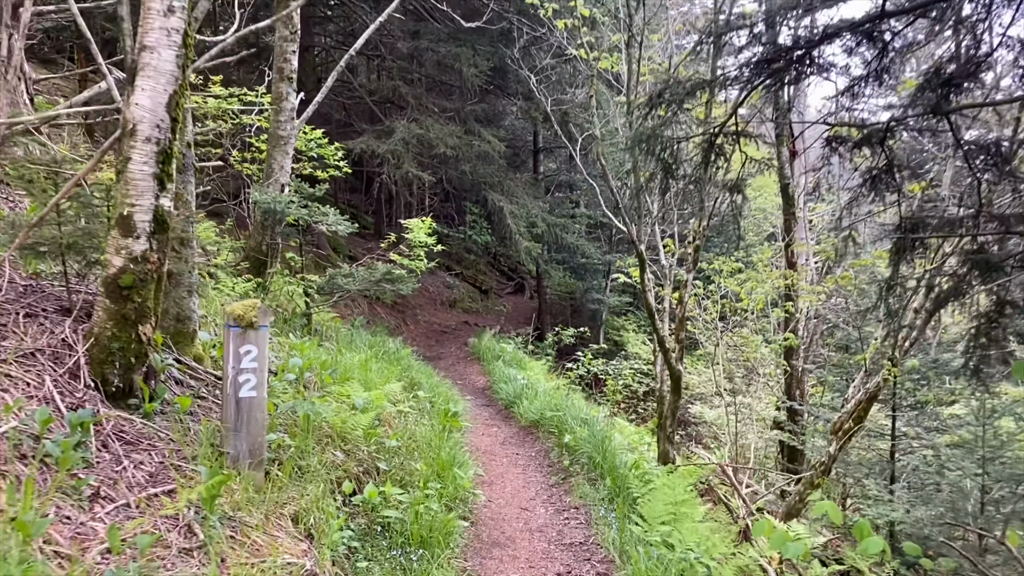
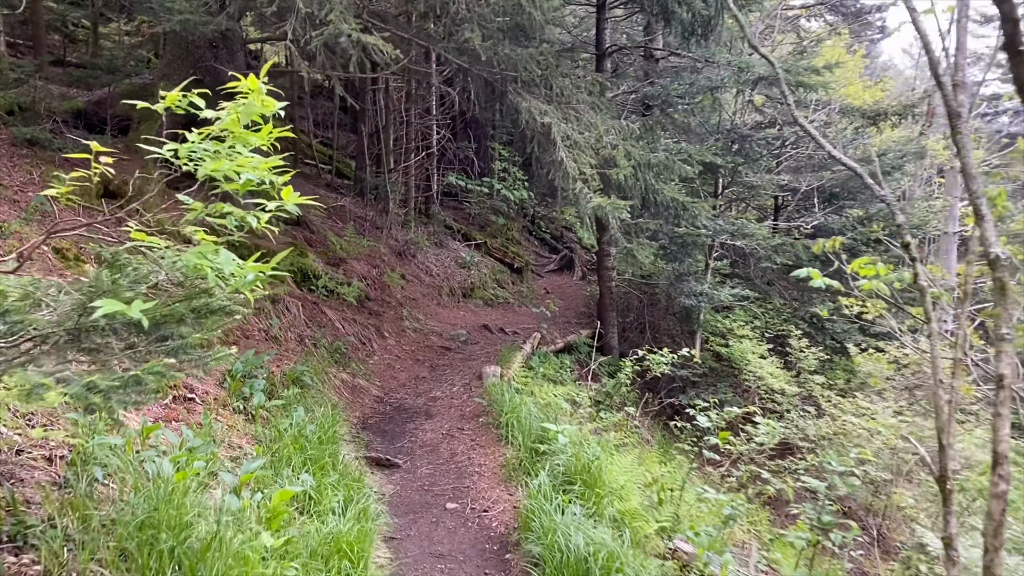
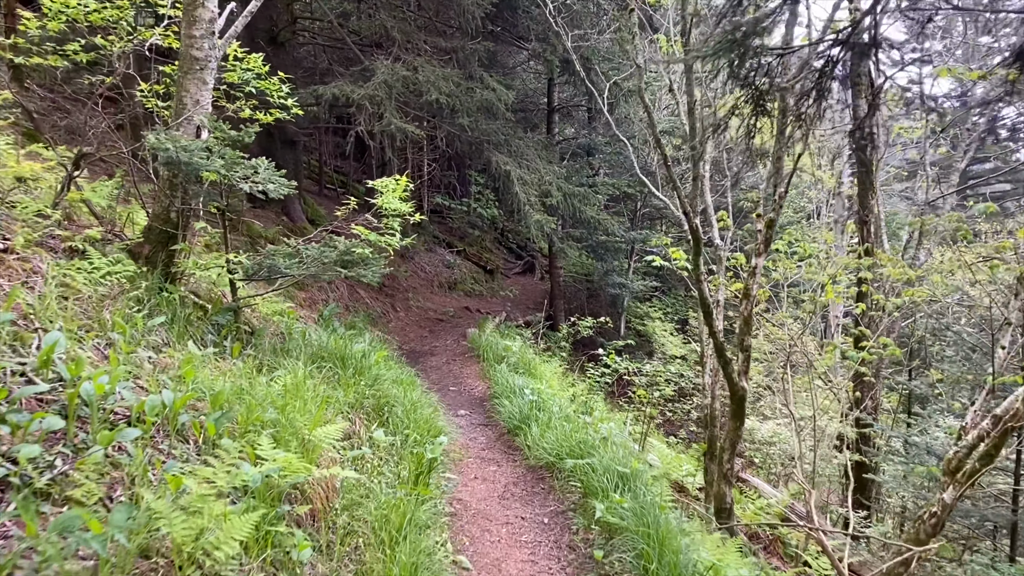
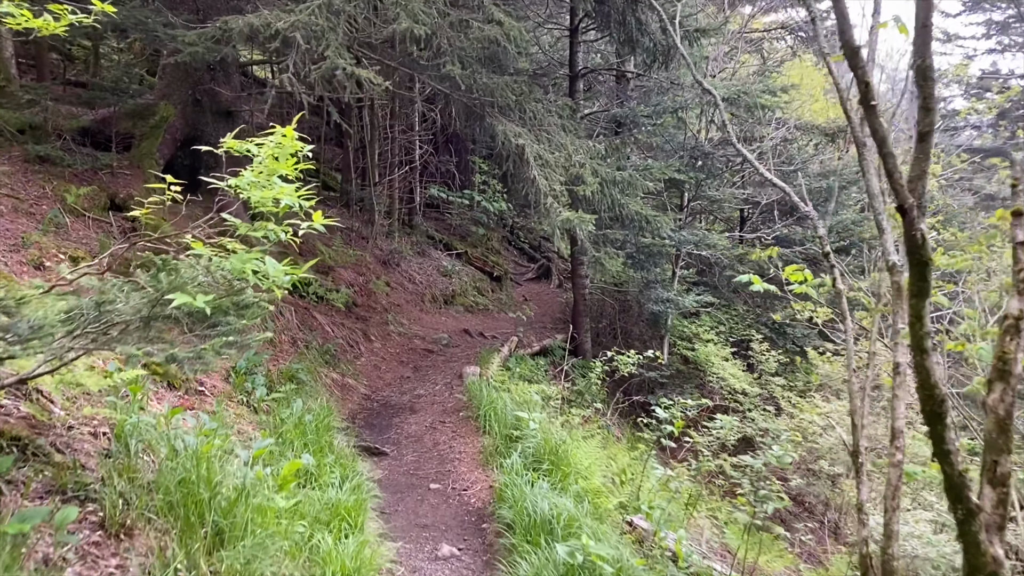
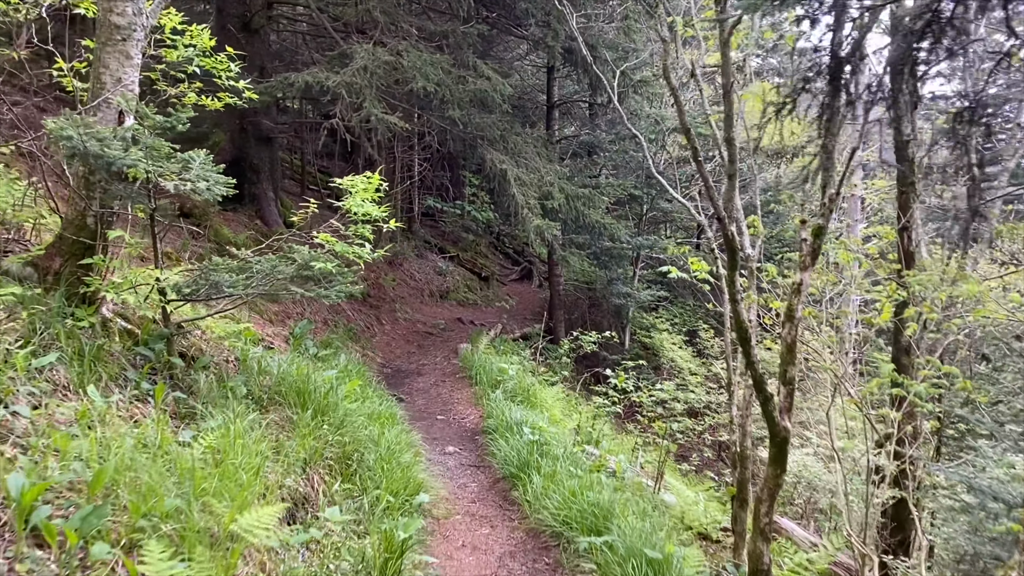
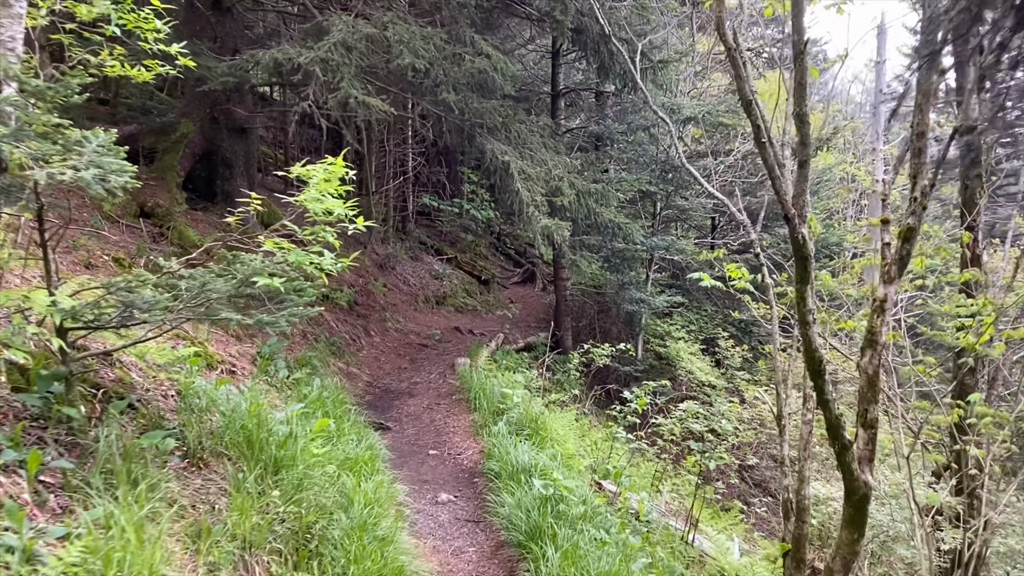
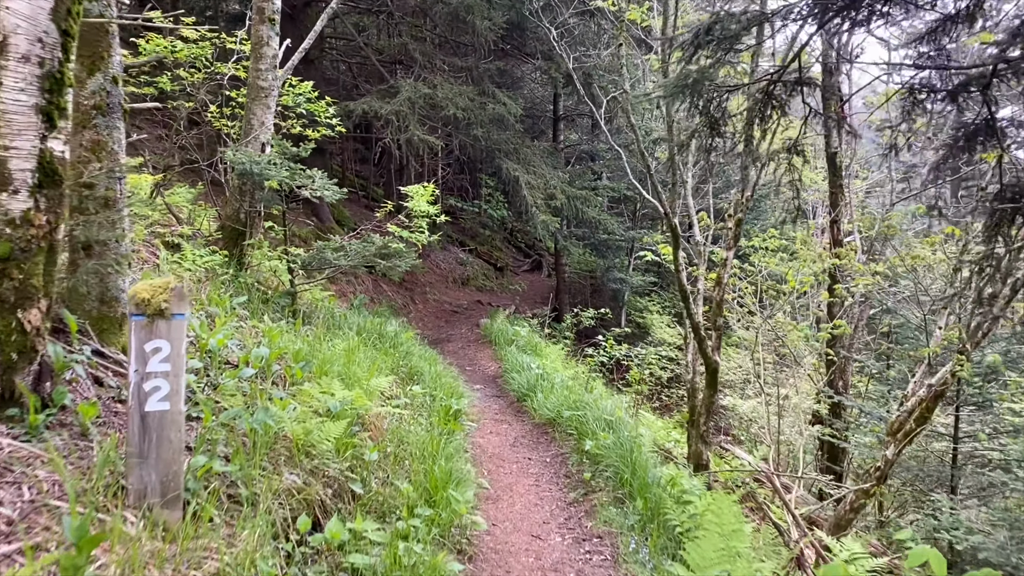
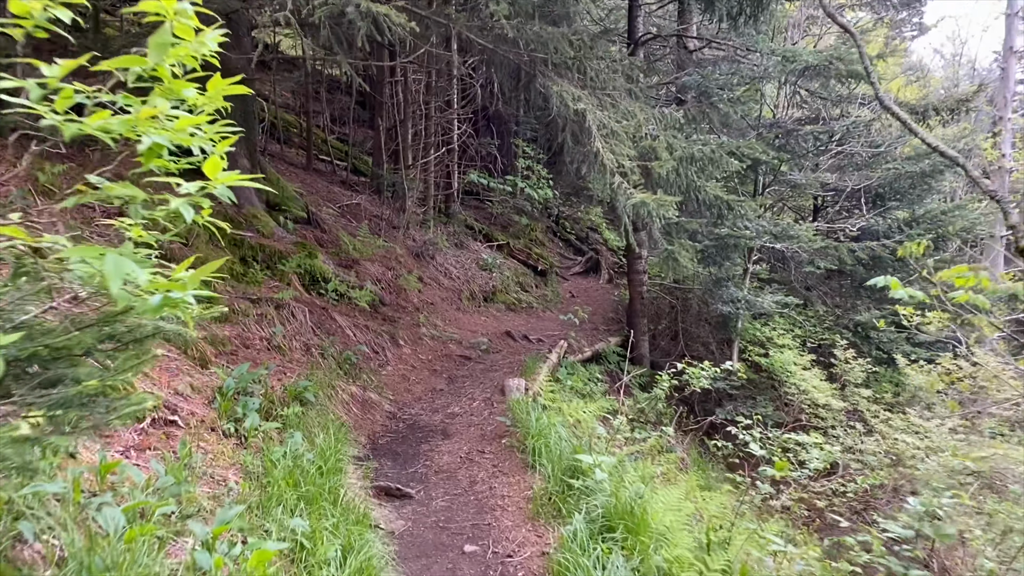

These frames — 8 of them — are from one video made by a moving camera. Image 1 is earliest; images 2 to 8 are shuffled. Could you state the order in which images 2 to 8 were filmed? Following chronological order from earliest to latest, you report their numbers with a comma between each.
7, 3, 5, 6, 4, 2, 8
